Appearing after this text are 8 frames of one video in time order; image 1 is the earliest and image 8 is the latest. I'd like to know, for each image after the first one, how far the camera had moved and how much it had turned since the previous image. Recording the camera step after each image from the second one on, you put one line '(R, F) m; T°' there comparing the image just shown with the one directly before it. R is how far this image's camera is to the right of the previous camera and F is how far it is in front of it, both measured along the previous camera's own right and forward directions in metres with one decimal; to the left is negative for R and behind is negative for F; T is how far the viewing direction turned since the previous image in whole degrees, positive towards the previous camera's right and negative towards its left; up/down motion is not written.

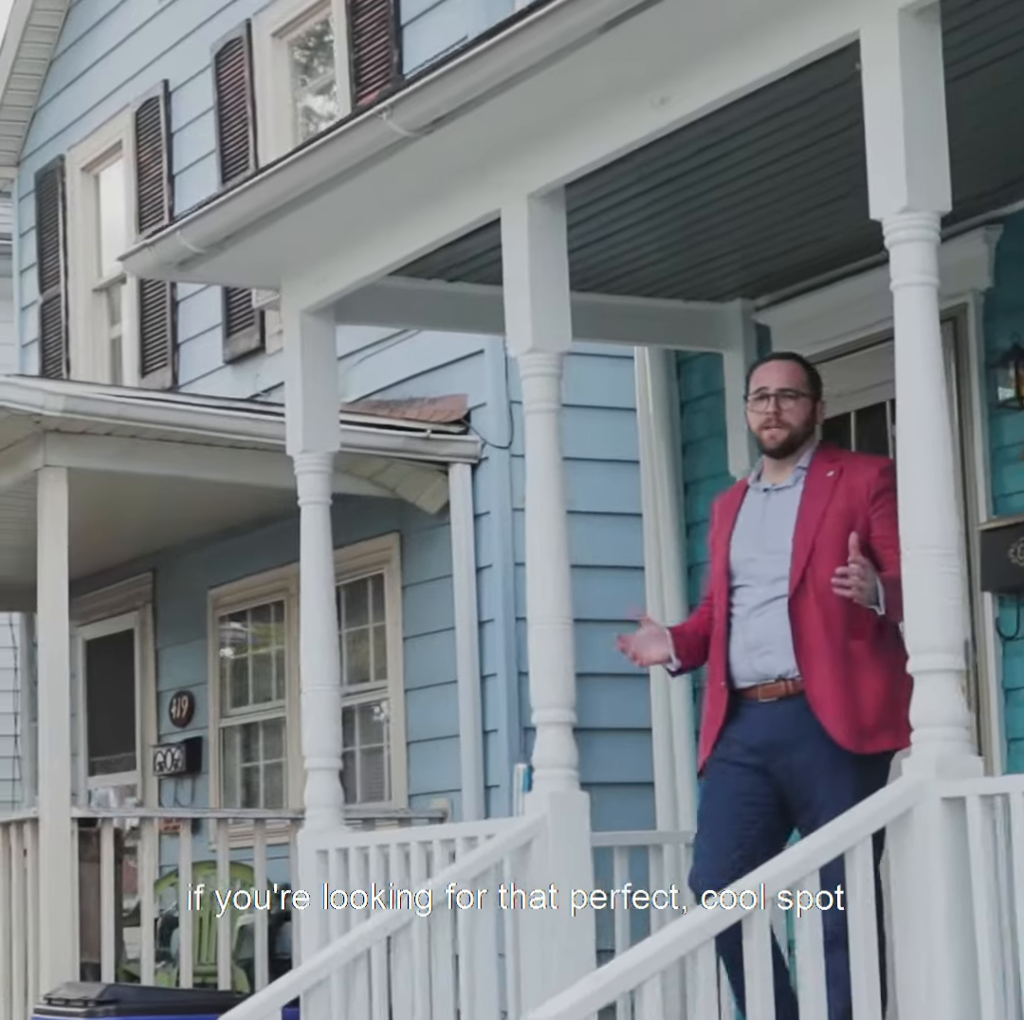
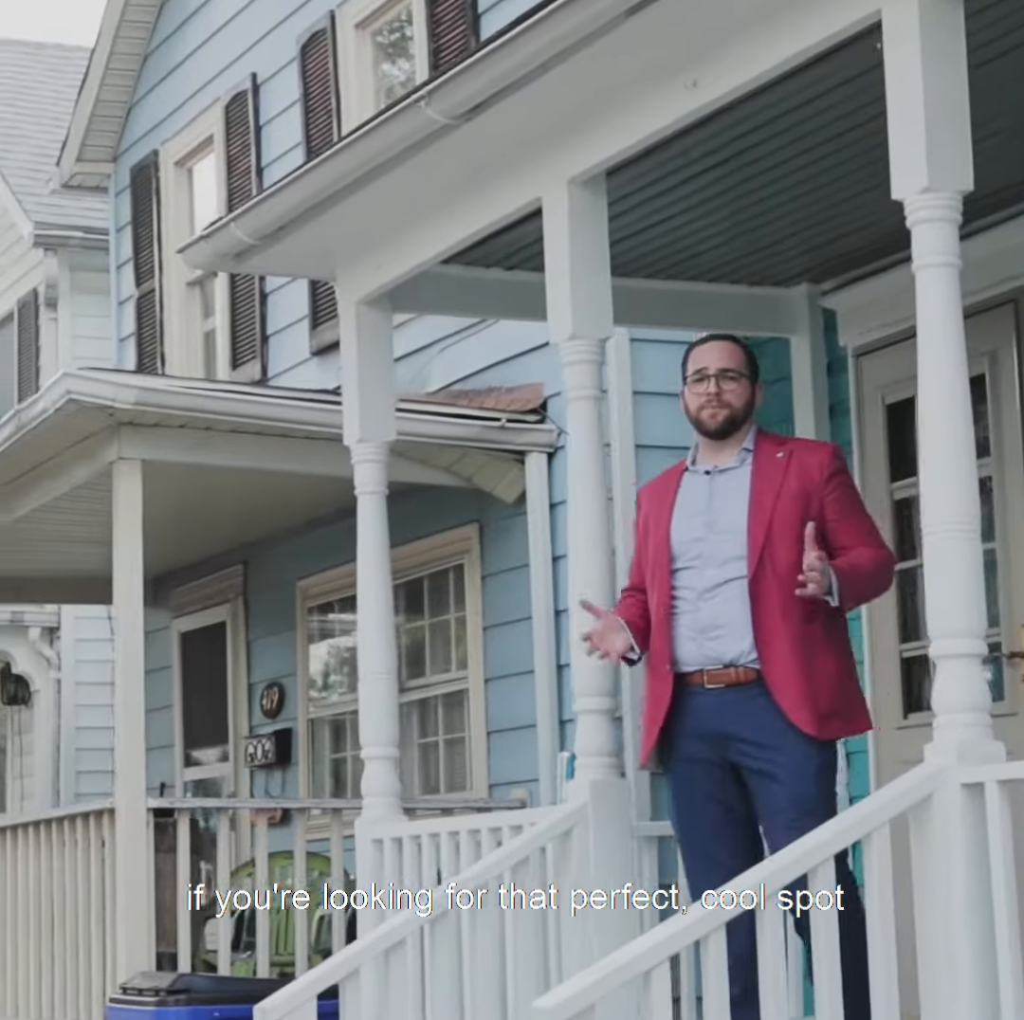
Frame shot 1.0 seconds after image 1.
(+0.3, 0.0) m; -3°
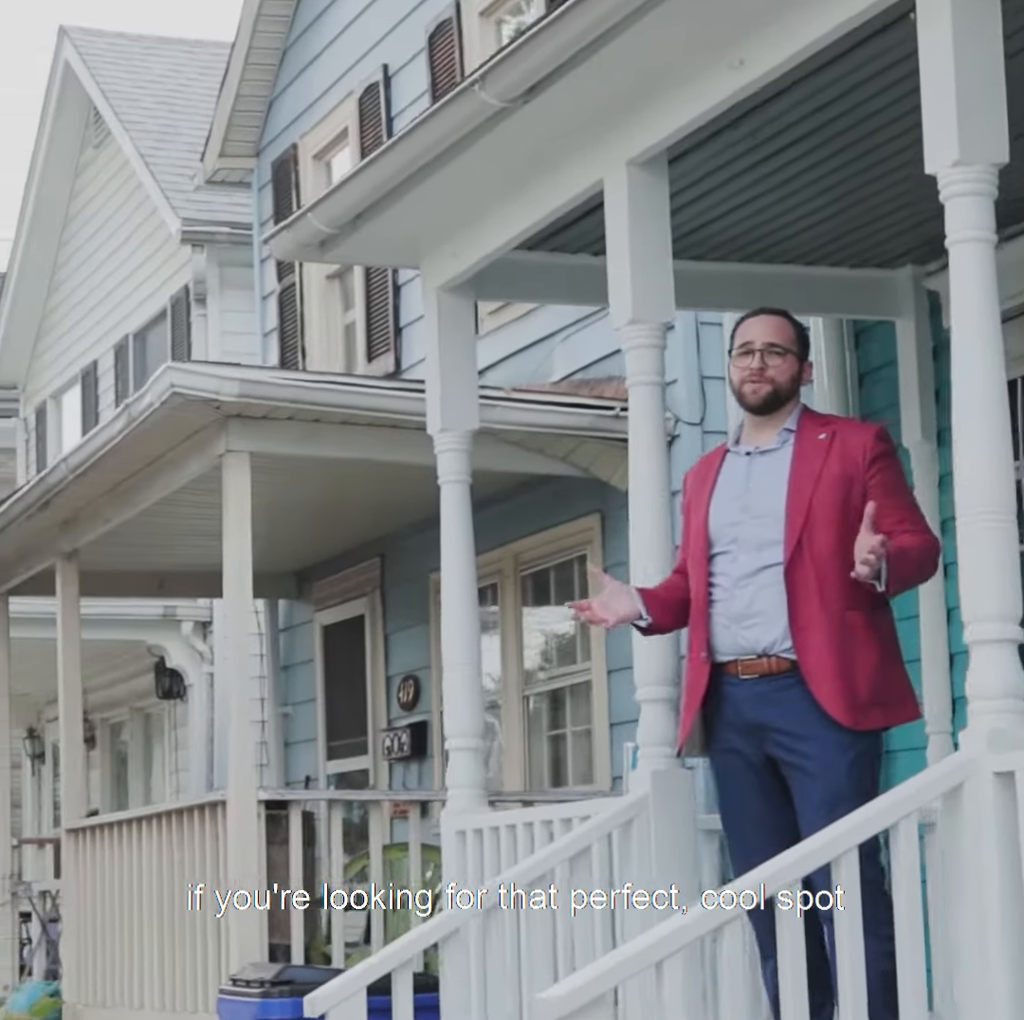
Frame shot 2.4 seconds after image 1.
(+0.4, +0.2) m; -5°
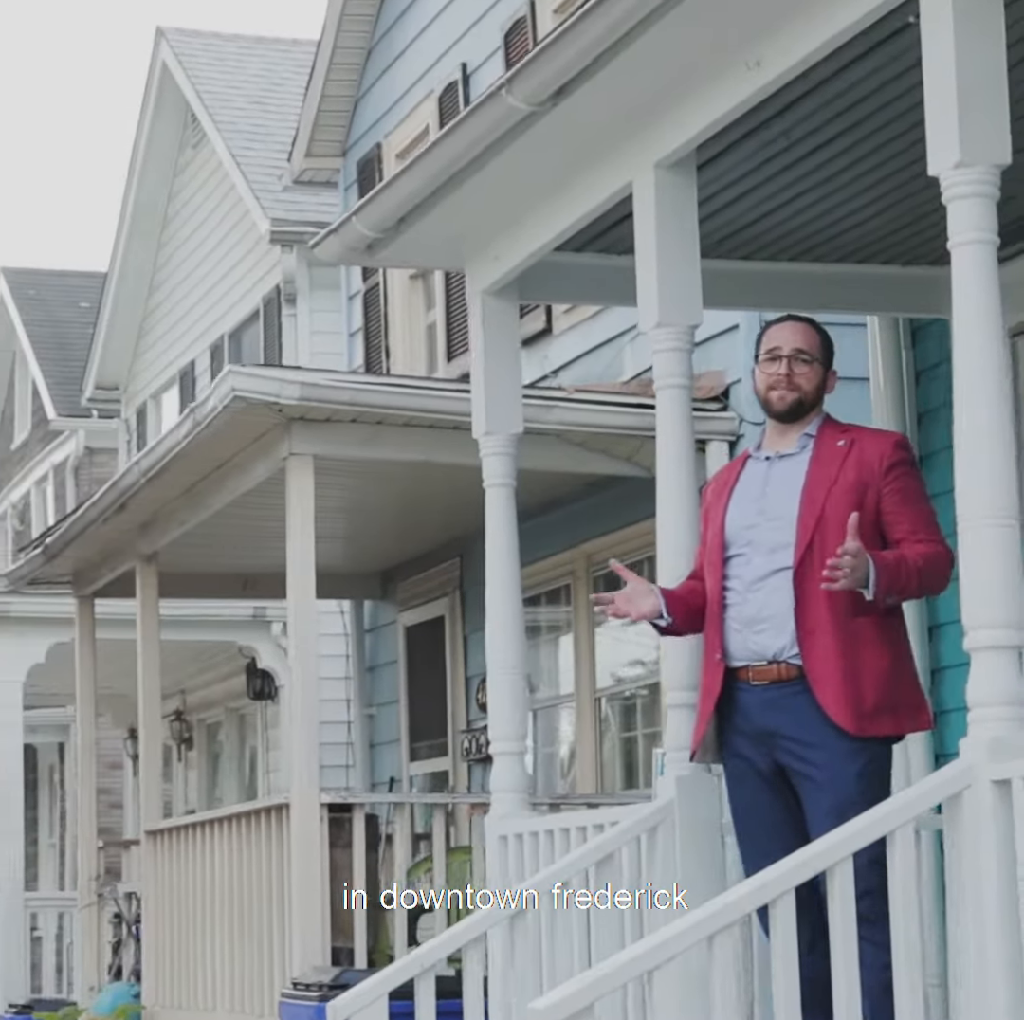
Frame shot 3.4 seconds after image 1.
(+0.3, 0.0) m; -3°
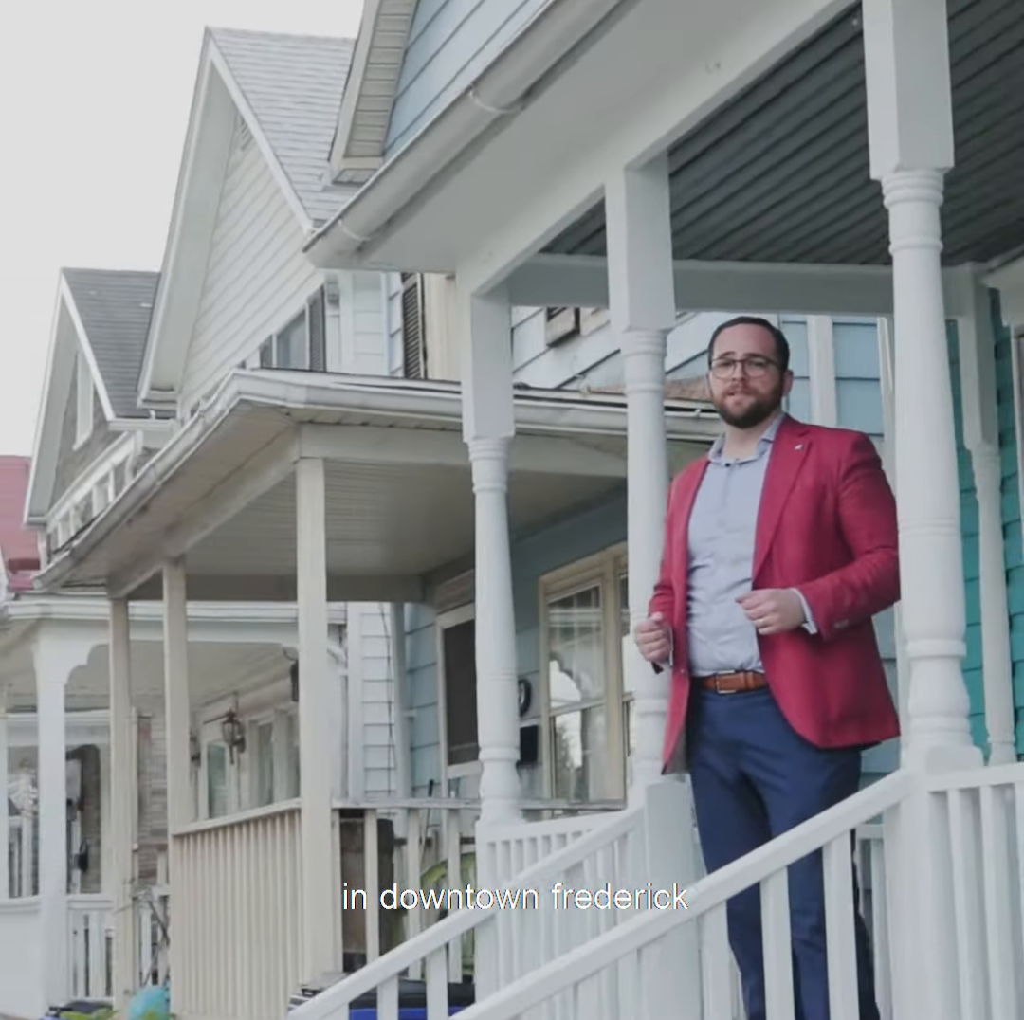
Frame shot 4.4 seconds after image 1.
(+0.3, +0.1) m; -2°
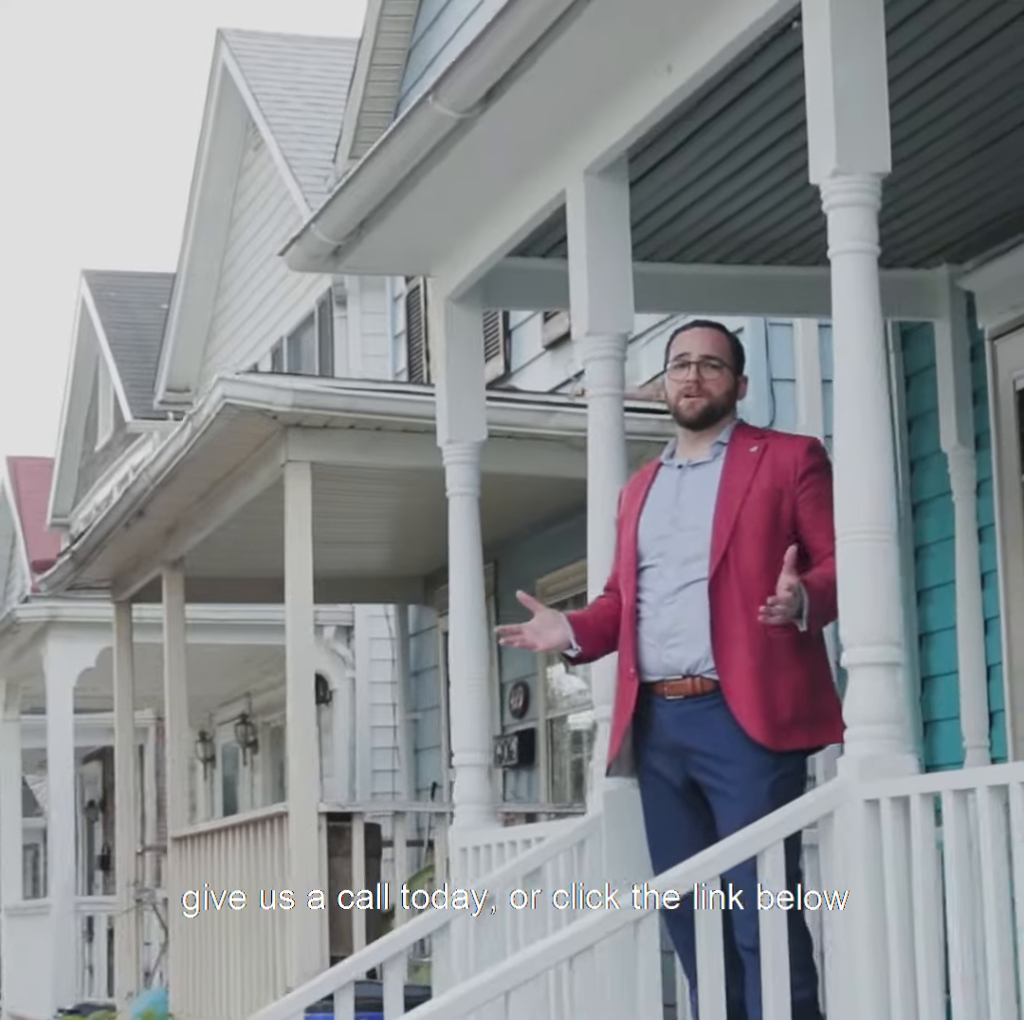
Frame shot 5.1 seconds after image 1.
(+0.2, 0.0) m; -1°
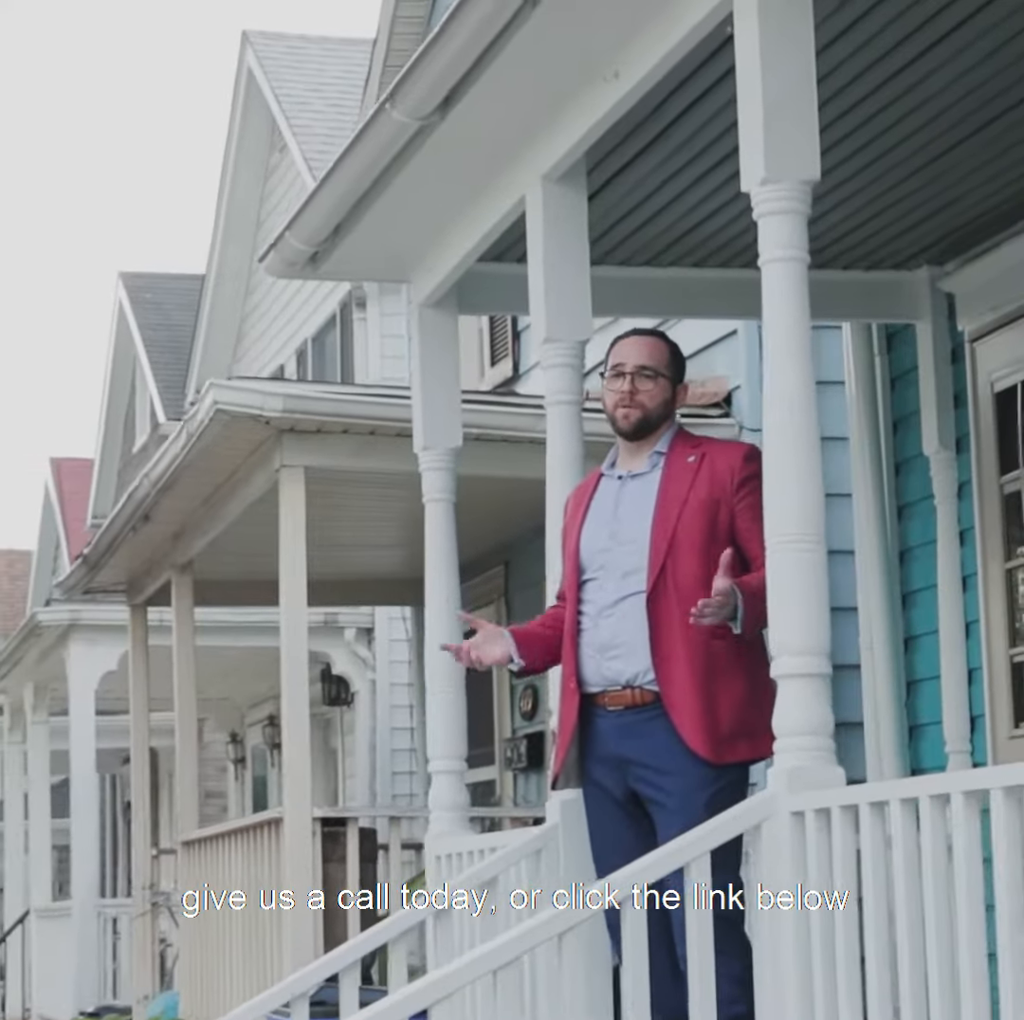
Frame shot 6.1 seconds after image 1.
(+0.3, 0.0) m; -1°
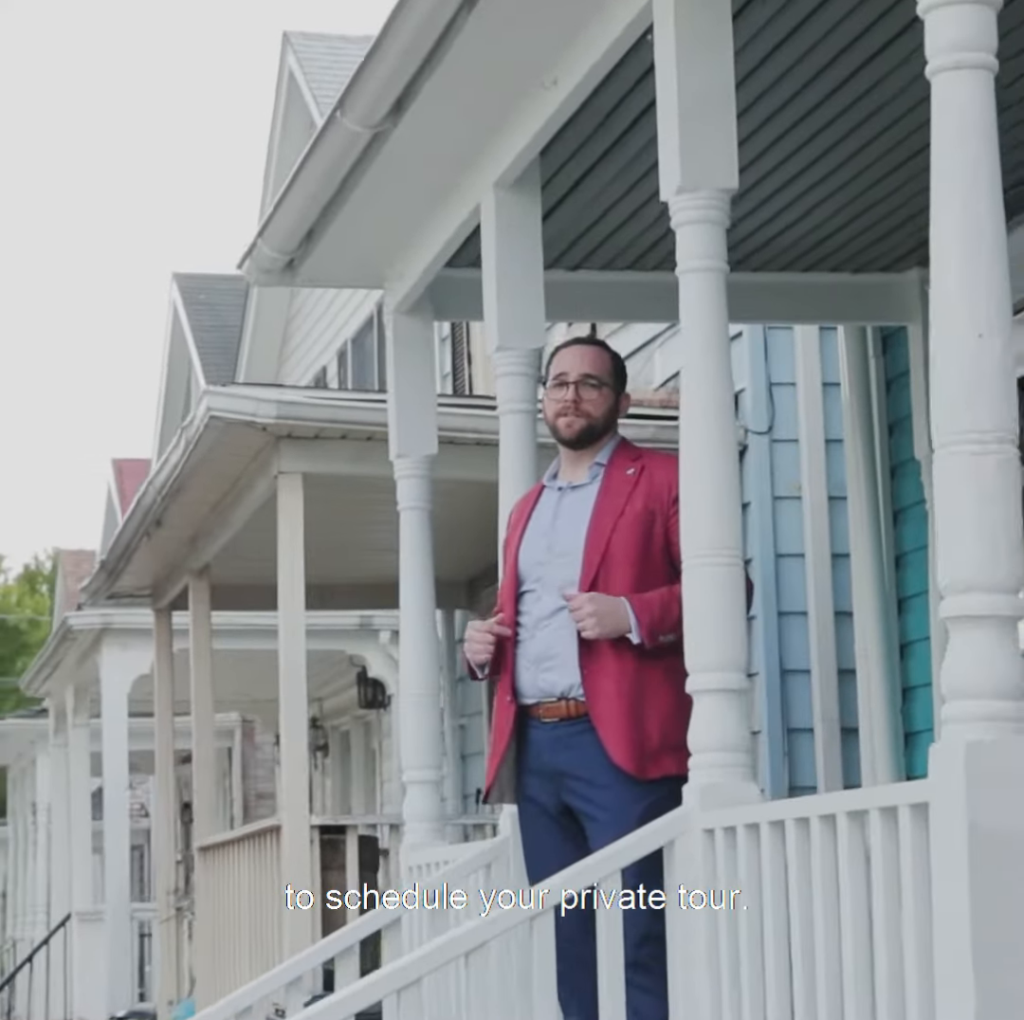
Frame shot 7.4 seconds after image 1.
(+0.3, +0.1) m; -2°
